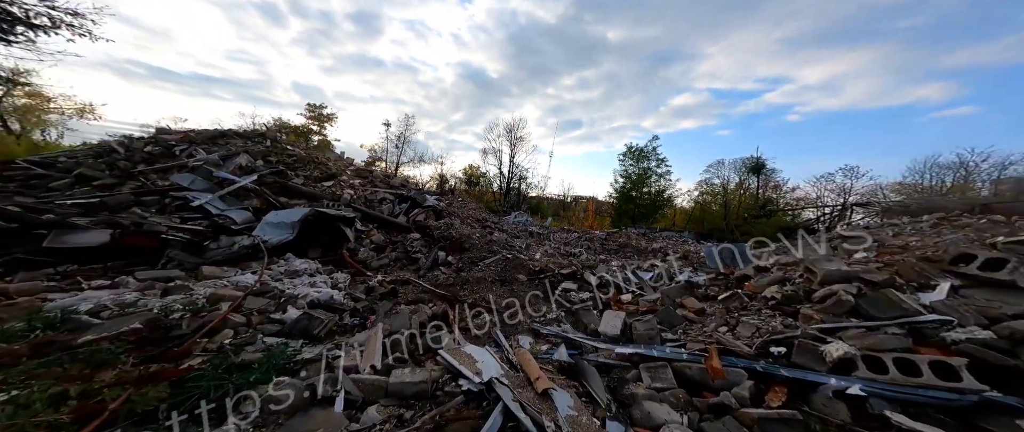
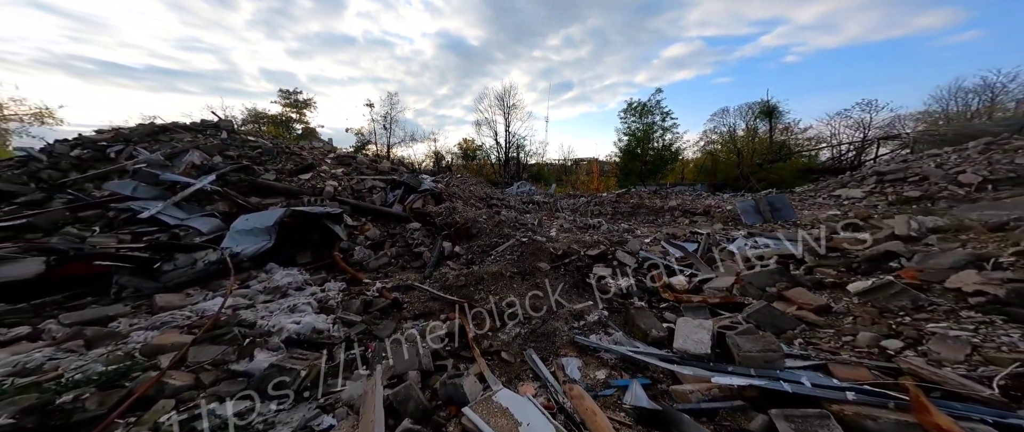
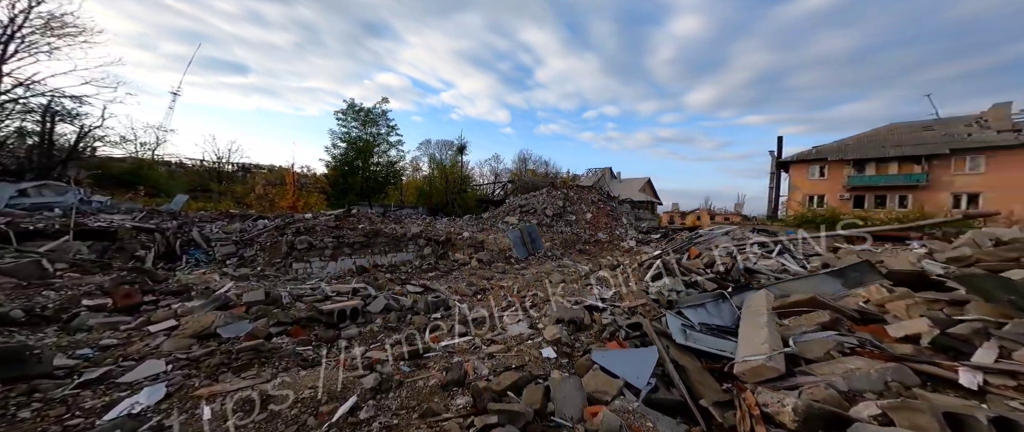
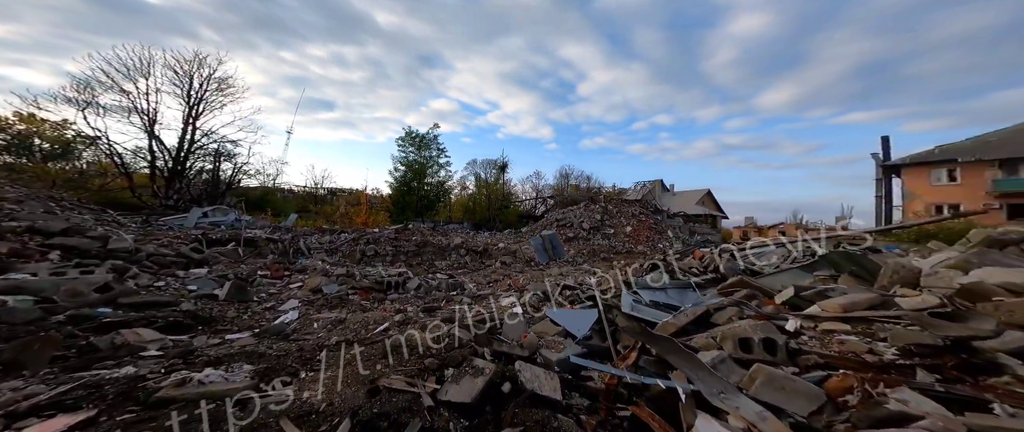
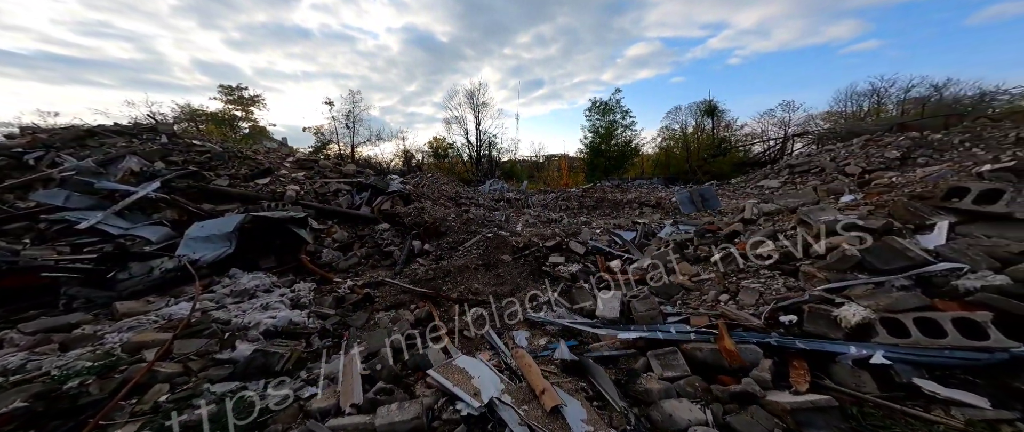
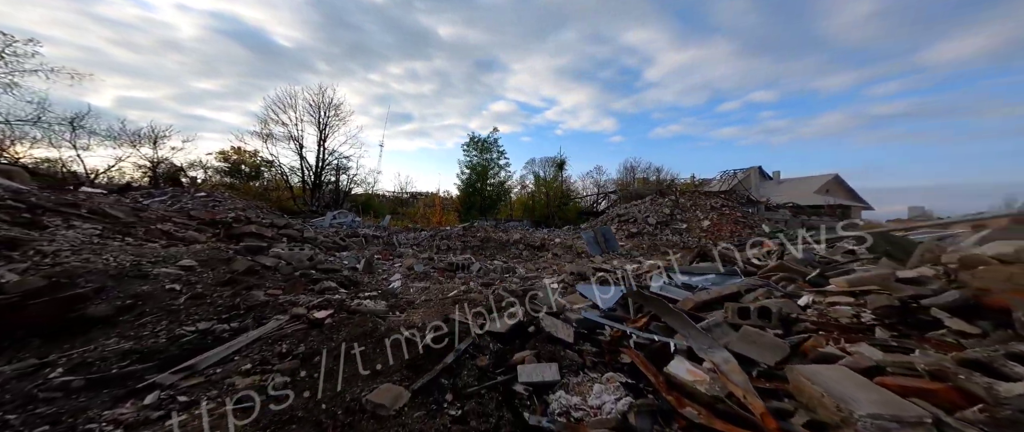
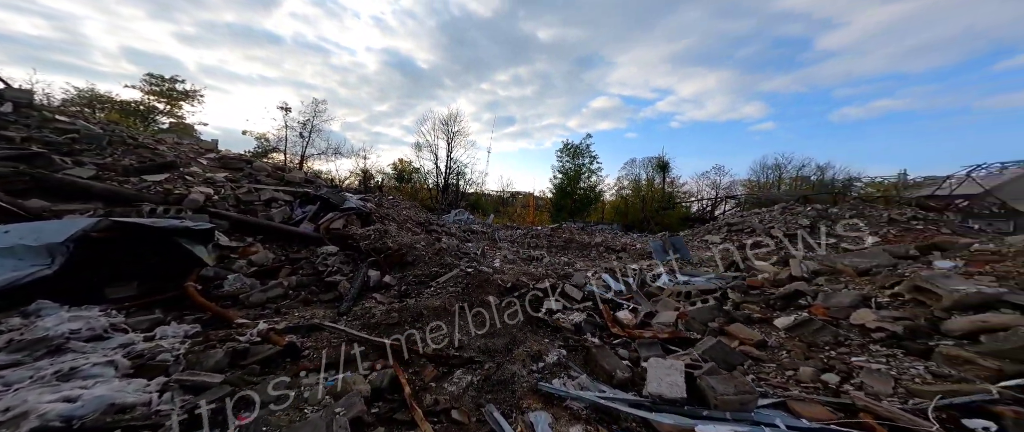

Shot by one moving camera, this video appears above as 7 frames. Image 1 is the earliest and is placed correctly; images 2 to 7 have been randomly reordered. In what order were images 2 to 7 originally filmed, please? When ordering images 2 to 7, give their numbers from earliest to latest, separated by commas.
5, 2, 7, 6, 4, 3
